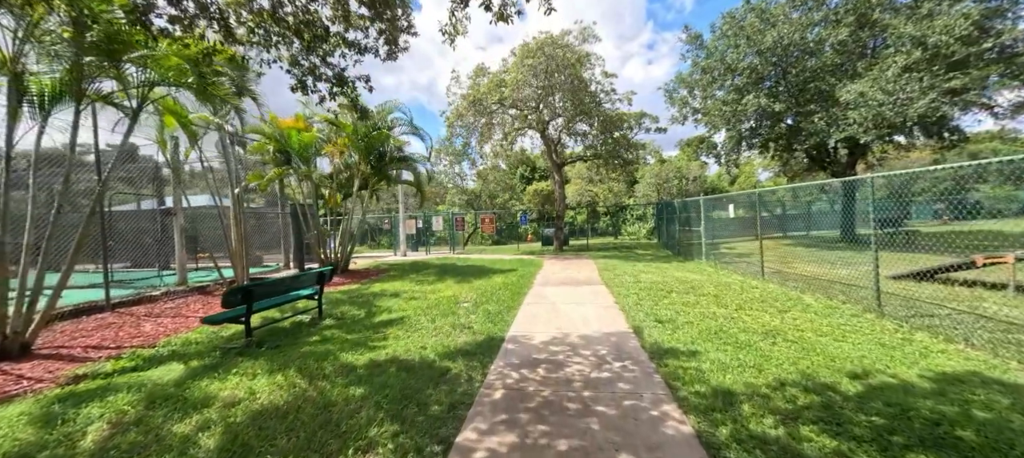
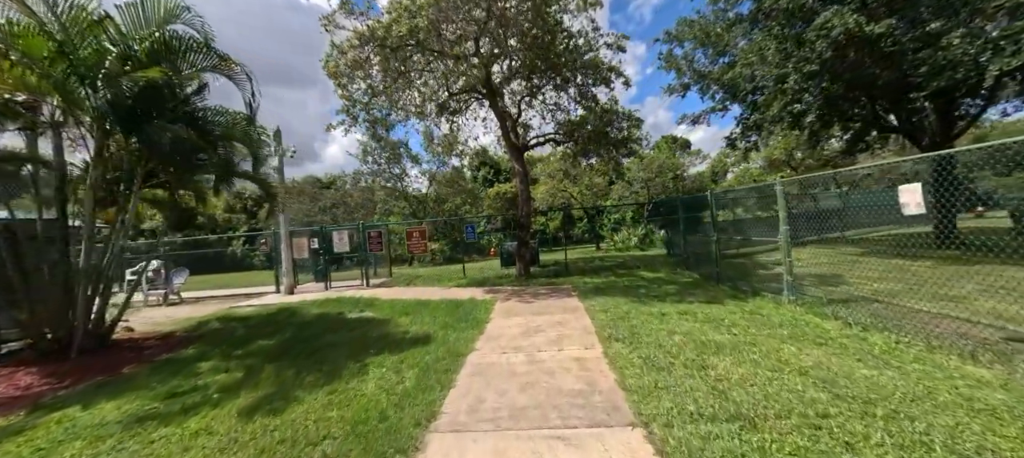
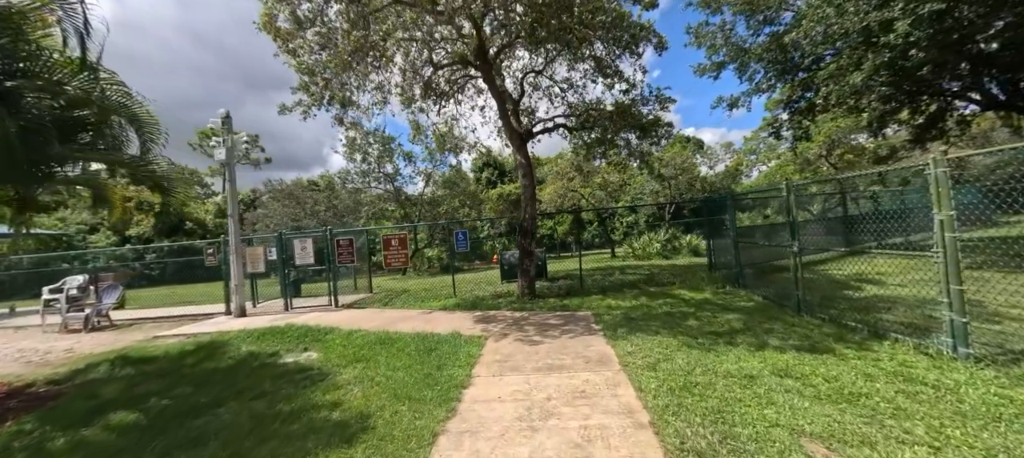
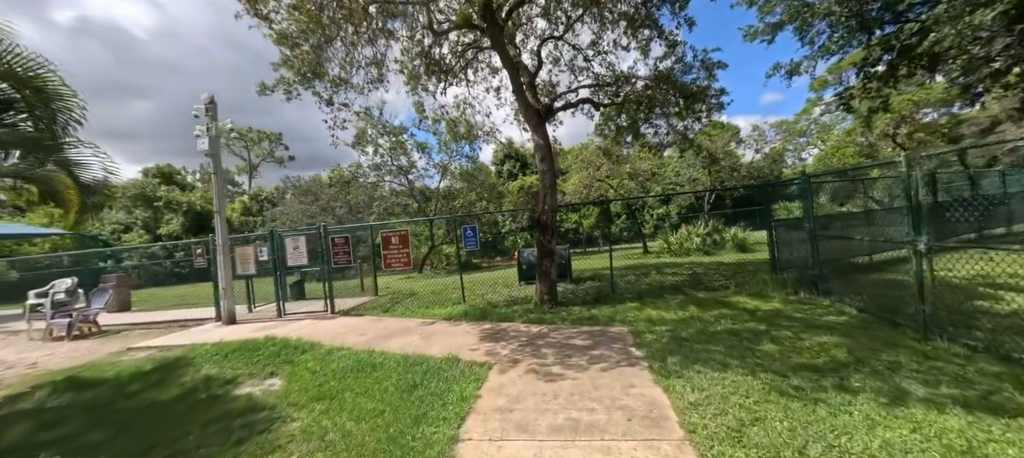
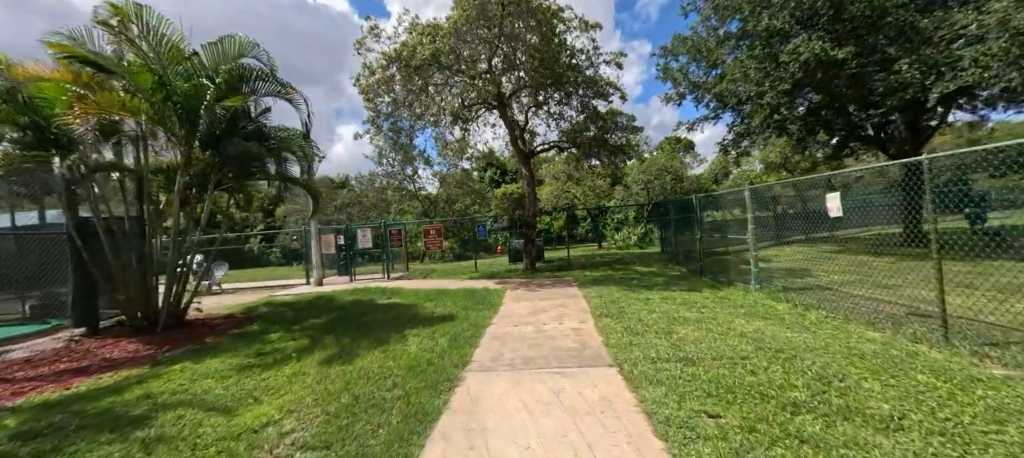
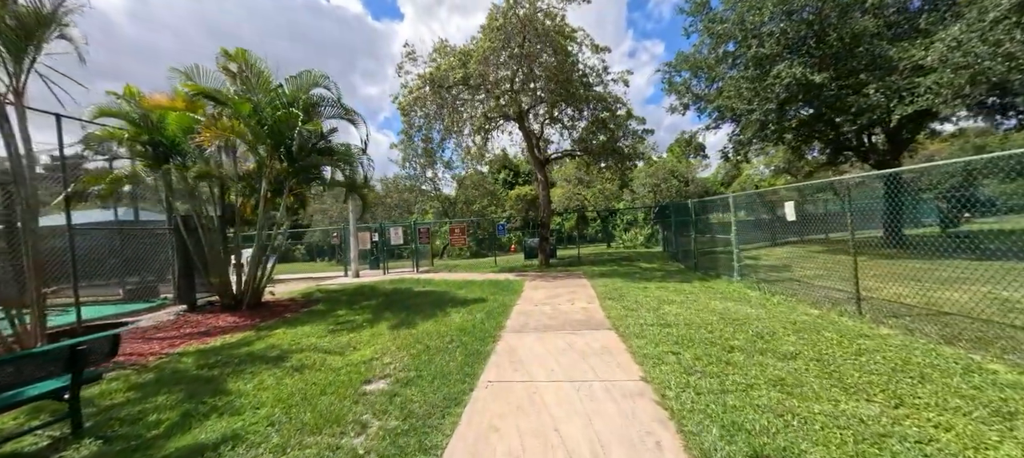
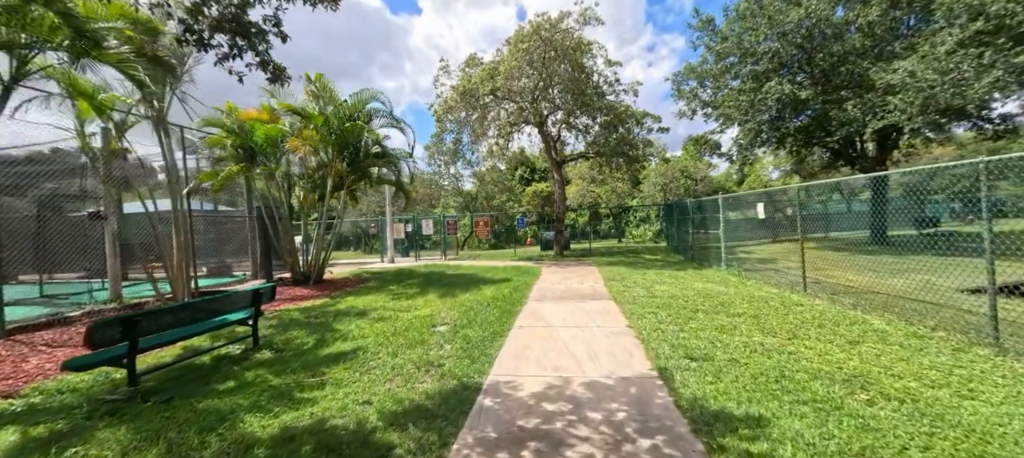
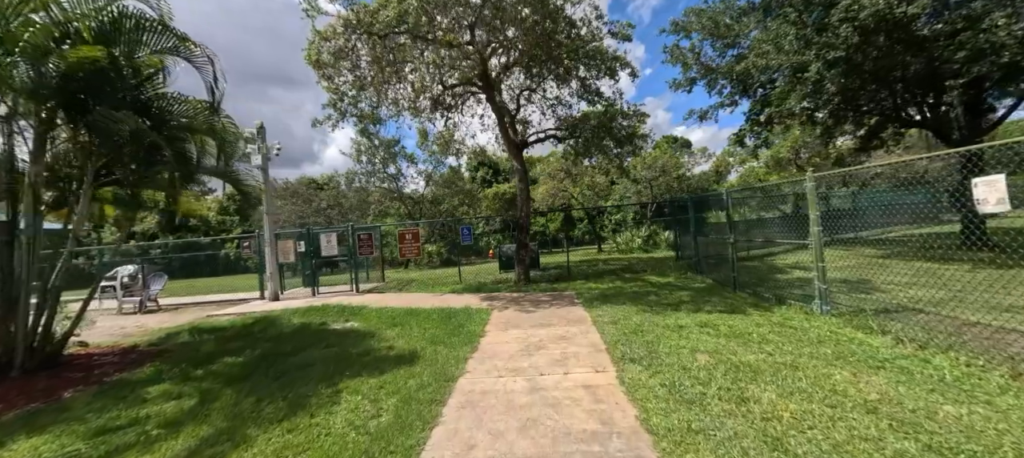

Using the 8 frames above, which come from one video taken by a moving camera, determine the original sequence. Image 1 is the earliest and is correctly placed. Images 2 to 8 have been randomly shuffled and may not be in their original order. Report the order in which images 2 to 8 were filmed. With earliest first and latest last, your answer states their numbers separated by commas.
7, 6, 5, 2, 8, 3, 4
